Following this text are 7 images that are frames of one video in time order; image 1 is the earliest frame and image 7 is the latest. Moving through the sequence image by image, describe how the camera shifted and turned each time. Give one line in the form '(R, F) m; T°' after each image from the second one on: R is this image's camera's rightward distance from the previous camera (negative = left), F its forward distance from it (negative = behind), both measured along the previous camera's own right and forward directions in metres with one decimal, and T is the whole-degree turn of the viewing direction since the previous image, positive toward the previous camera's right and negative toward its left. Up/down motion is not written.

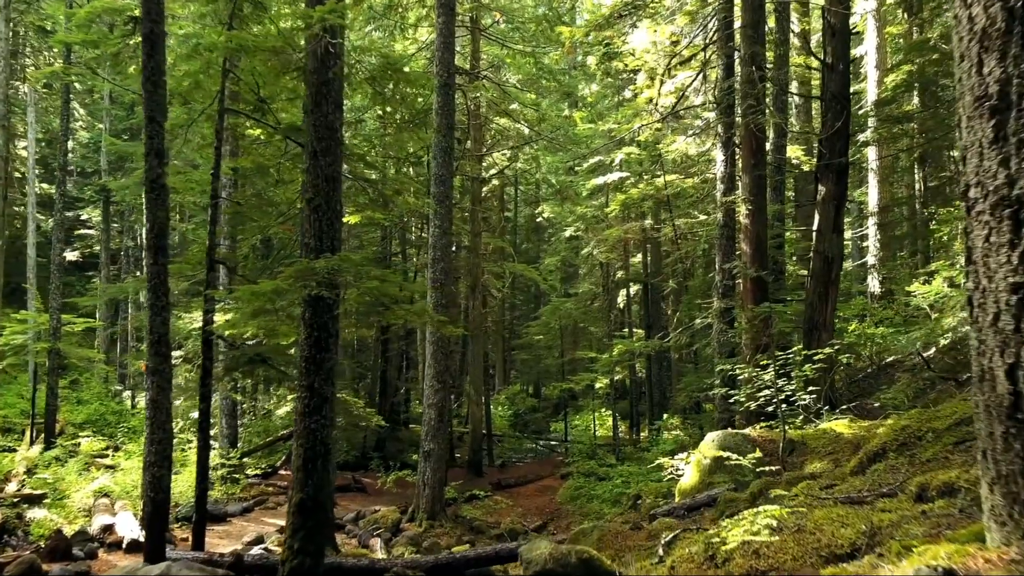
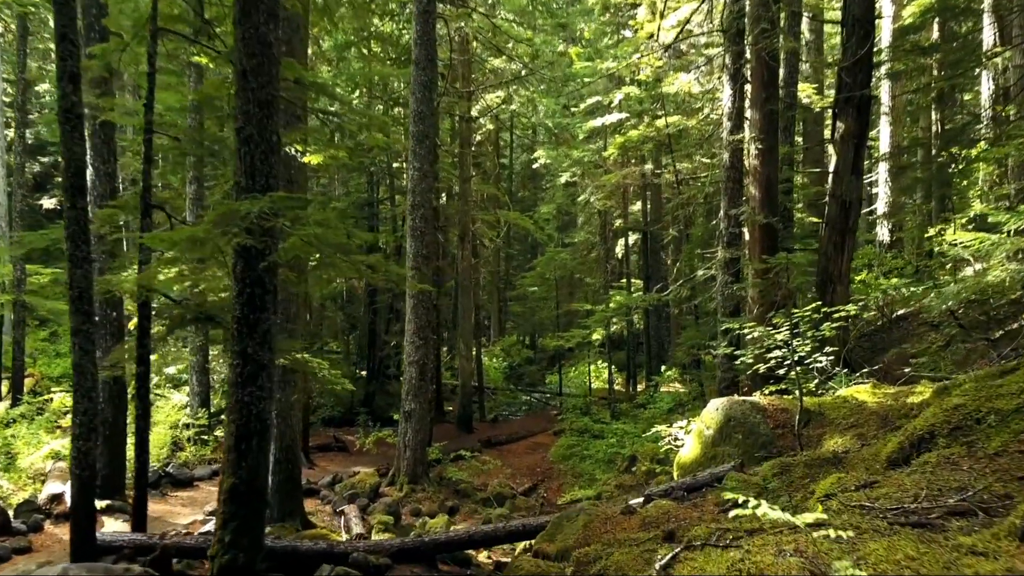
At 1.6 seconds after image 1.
(+0.2, +0.9) m; 0°
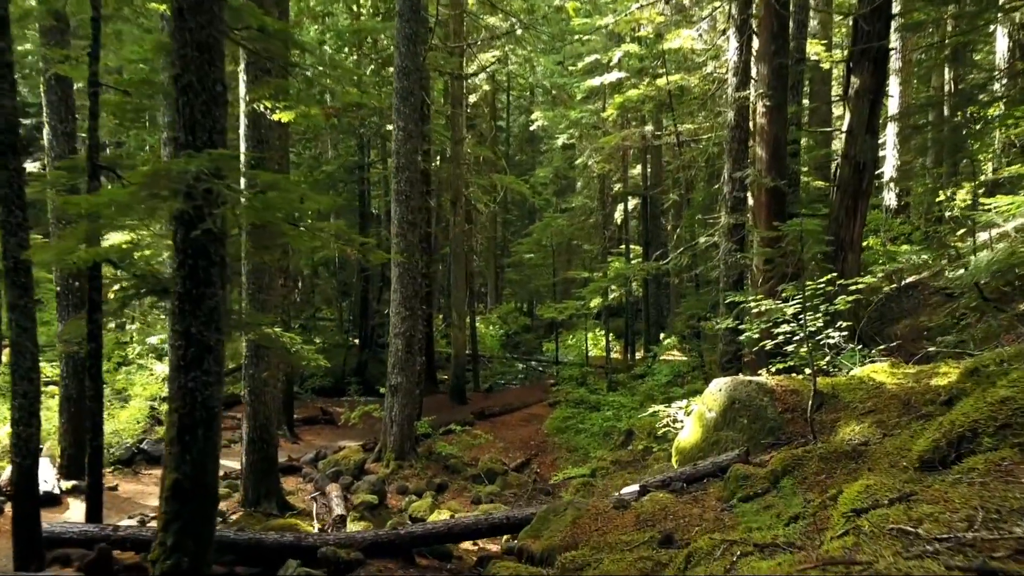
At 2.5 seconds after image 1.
(+0.1, +0.6) m; 0°
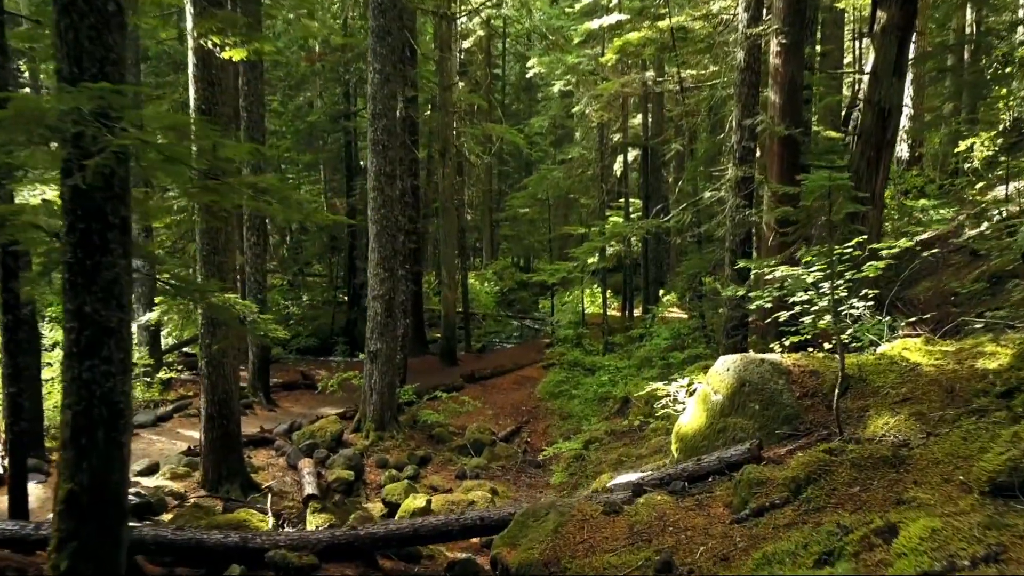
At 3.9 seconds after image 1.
(+0.2, +0.8) m; 0°
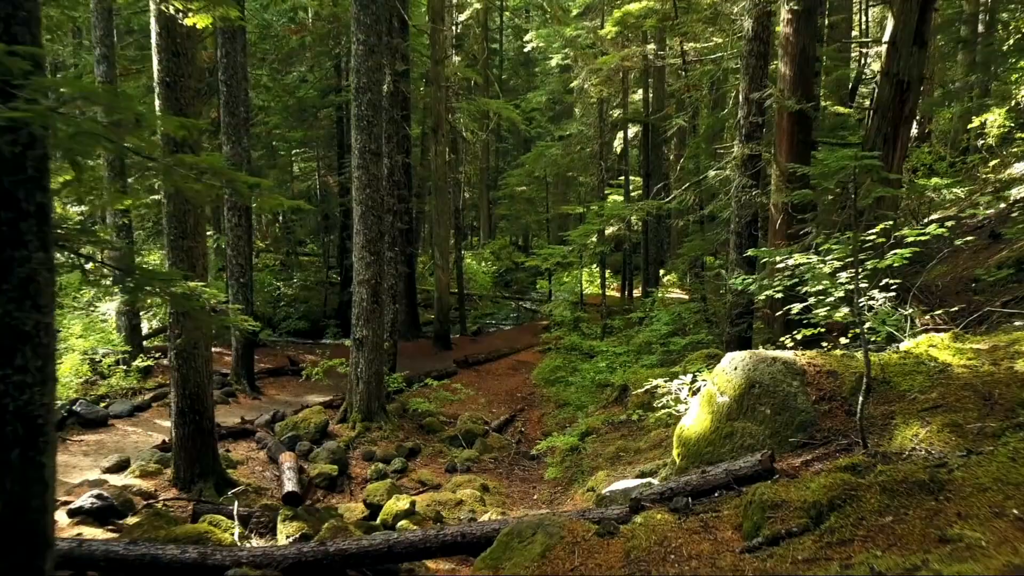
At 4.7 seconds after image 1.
(+0.1, +0.5) m; 0°
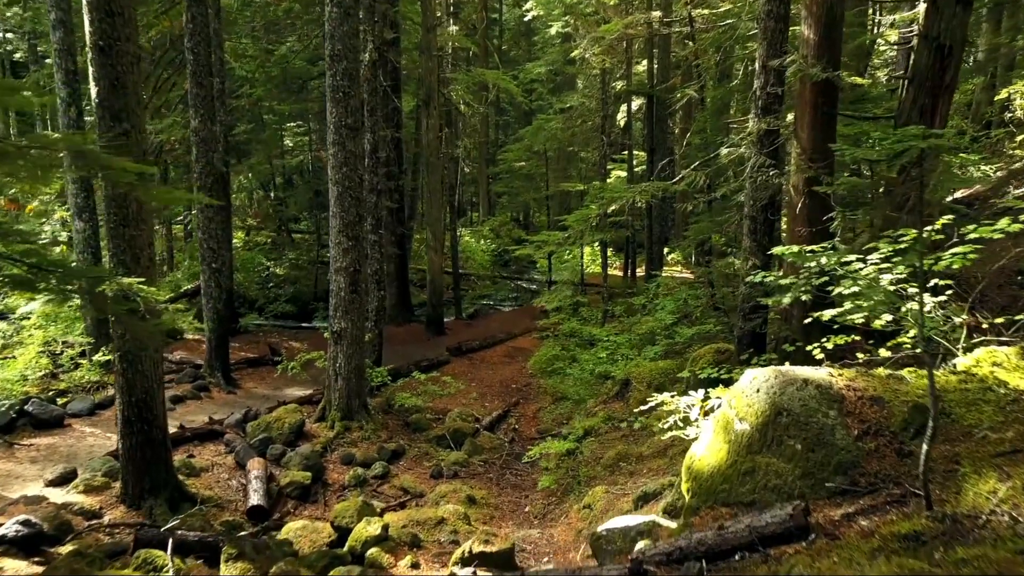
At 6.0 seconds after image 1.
(+0.1, +0.8) m; 0°
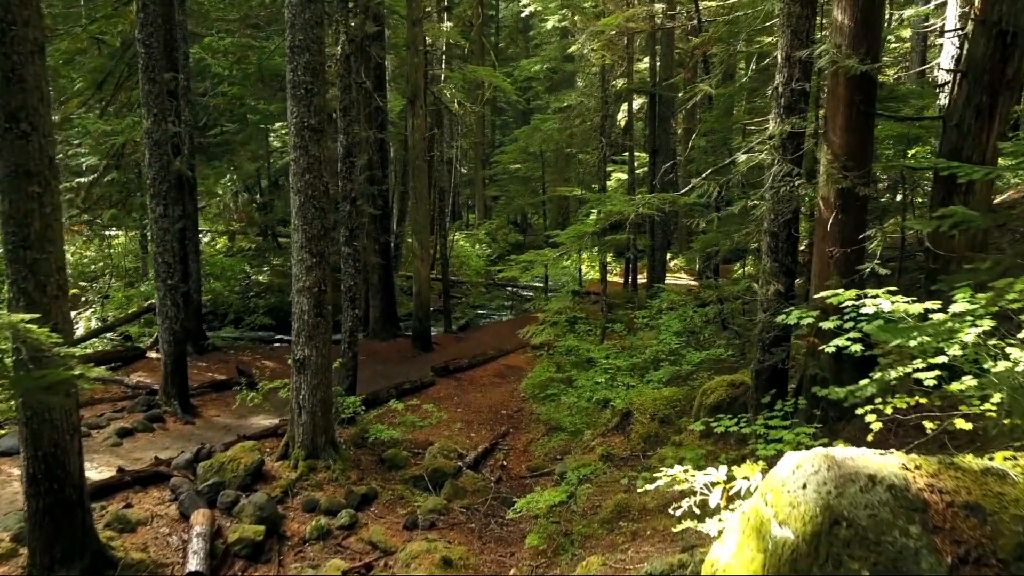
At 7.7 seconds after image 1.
(+0.1, +1.0) m; 0°
